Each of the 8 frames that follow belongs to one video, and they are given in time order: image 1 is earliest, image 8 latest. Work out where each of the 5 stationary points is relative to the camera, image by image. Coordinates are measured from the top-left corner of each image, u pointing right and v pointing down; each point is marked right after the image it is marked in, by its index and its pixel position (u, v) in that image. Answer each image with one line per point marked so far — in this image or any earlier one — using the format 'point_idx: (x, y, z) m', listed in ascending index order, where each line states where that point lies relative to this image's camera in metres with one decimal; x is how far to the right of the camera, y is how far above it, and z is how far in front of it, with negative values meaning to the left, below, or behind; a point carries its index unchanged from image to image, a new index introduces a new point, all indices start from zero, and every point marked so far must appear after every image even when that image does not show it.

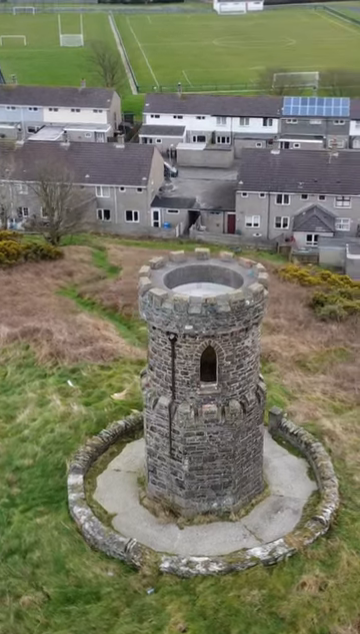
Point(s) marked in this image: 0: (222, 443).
0: (+0.8, -2.3, +13.8) m
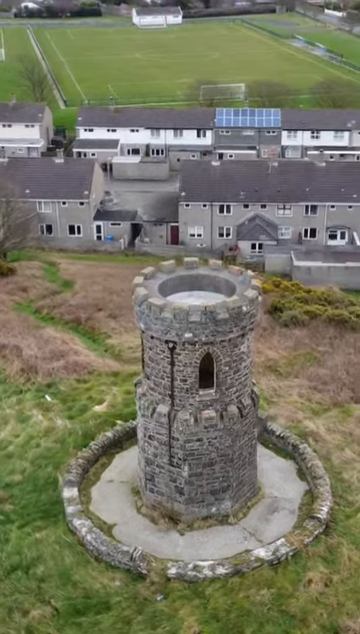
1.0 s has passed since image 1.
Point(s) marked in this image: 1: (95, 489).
0: (+0.8, -2.4, +14.1) m
1: (-1.7, -3.6, +15.9) m
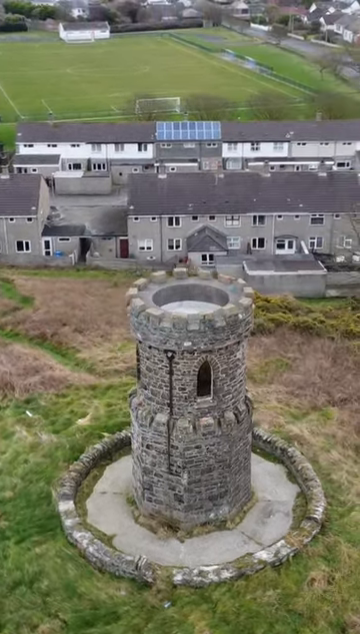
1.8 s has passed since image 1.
0: (+0.7, -2.6, +14.3) m
1: (-1.9, -3.8, +15.9) m
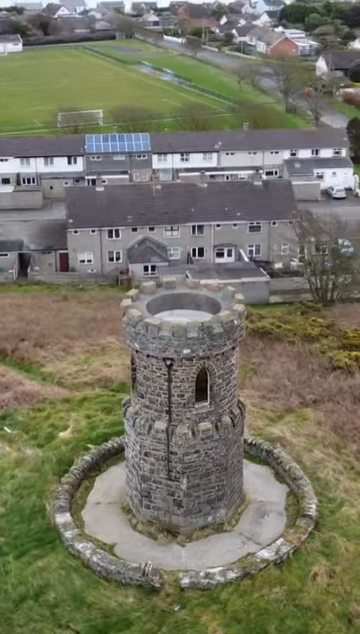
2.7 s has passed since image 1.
0: (+0.7, -2.7, +14.6) m
1: (-2.0, -4.1, +16.0) m
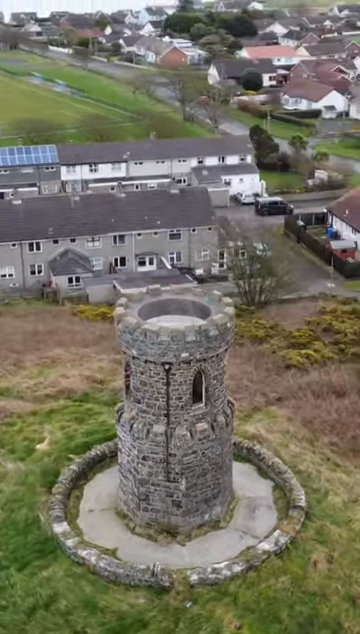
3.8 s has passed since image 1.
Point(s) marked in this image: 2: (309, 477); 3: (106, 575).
0: (+0.6, -2.8, +15.1) m
1: (-2.1, -4.3, +16.2) m
2: (+3.0, -3.7, +17.8) m
3: (-1.4, -4.8, +14.2) m
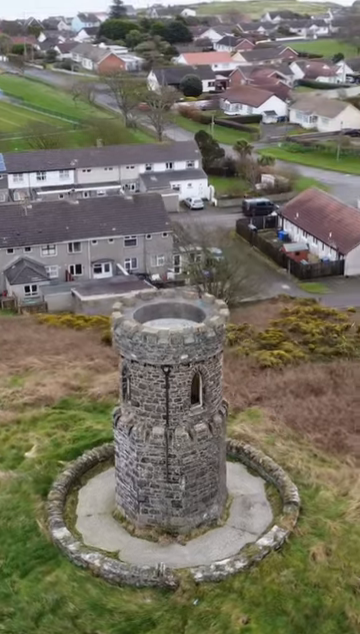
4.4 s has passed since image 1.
0: (+0.6, -2.8, +15.4) m
1: (-2.1, -4.4, +16.3) m
2: (+2.8, -3.7, +18.2) m
3: (-1.3, -4.9, +14.3) m
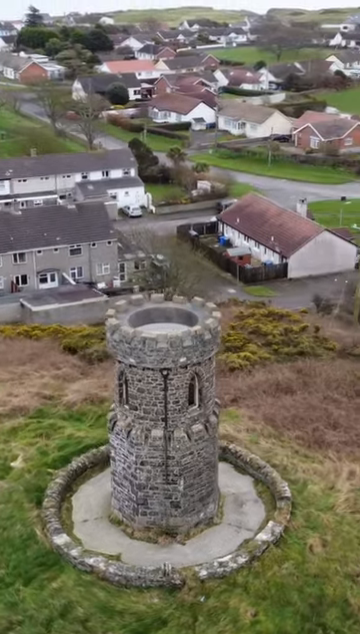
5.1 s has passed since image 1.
0: (+0.5, -2.9, +15.8) m
1: (-2.2, -4.6, +16.4) m
2: (+2.6, -3.7, +18.7) m
3: (-1.2, -5.0, +14.6) m
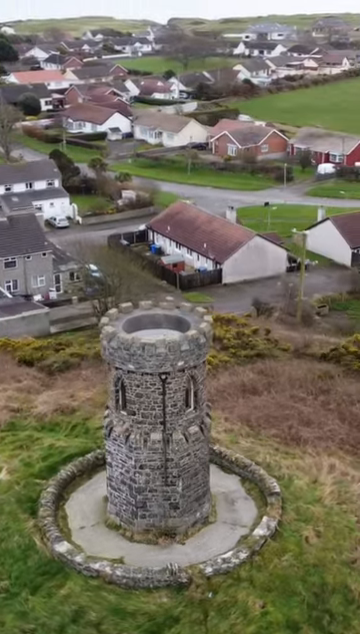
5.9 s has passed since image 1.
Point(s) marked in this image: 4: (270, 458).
0: (+0.5, -3.0, +16.2) m
1: (-2.2, -4.8, +16.6) m
2: (+2.3, -3.8, +19.3) m
3: (-1.1, -5.1, +14.8) m
4: (+2.3, -3.7, +19.9) m
